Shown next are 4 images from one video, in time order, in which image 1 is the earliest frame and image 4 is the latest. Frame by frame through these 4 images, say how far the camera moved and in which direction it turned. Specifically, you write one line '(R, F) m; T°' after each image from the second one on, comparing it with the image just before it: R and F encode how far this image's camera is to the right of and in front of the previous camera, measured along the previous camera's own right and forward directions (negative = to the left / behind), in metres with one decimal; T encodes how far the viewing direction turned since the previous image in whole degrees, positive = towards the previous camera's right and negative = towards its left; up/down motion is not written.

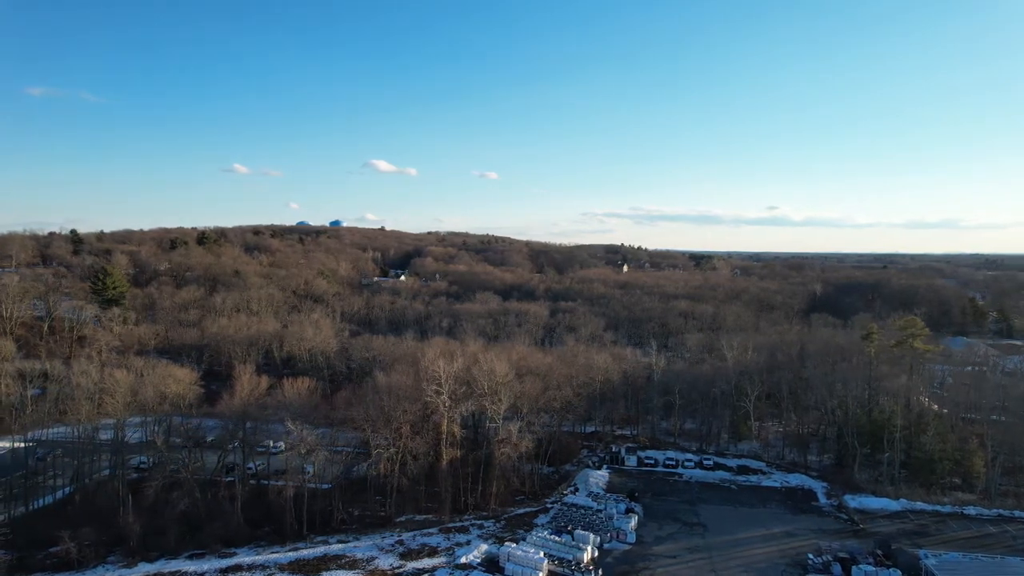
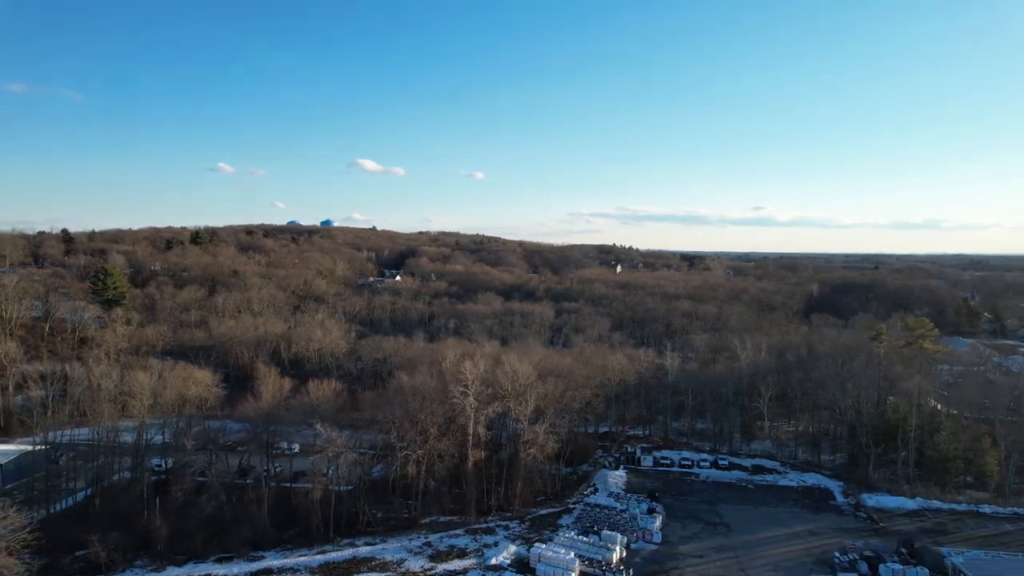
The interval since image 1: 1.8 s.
(-1.7, -0.1) m; +1°
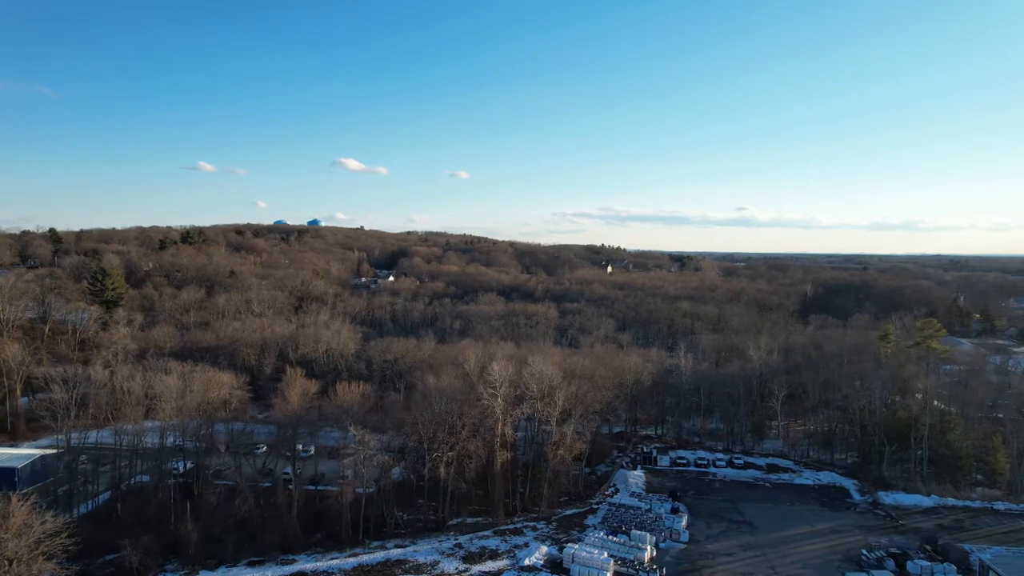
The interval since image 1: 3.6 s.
(-2.0, -0.1) m; +1°
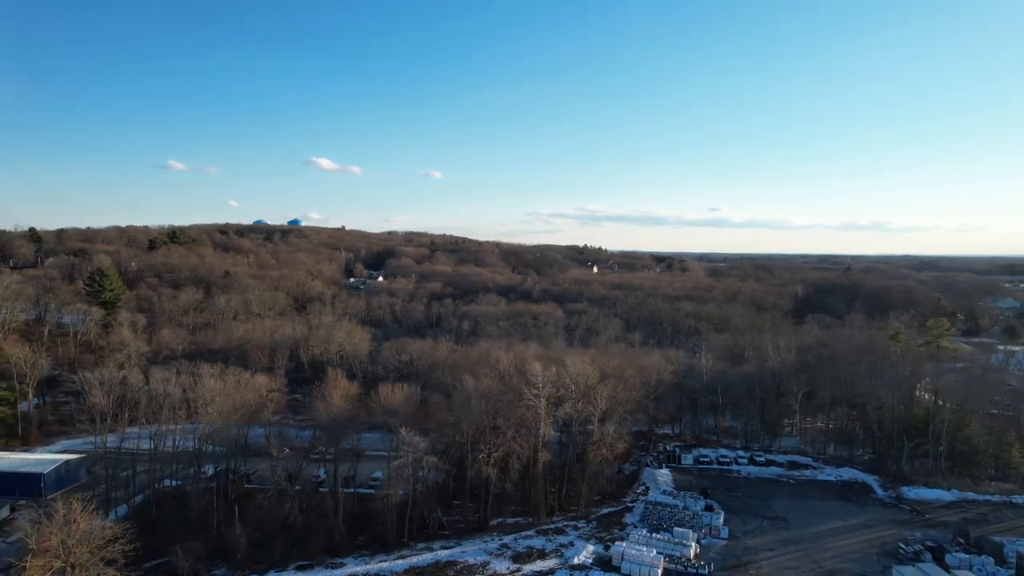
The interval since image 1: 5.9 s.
(-2.9, -0.1) m; +2°
